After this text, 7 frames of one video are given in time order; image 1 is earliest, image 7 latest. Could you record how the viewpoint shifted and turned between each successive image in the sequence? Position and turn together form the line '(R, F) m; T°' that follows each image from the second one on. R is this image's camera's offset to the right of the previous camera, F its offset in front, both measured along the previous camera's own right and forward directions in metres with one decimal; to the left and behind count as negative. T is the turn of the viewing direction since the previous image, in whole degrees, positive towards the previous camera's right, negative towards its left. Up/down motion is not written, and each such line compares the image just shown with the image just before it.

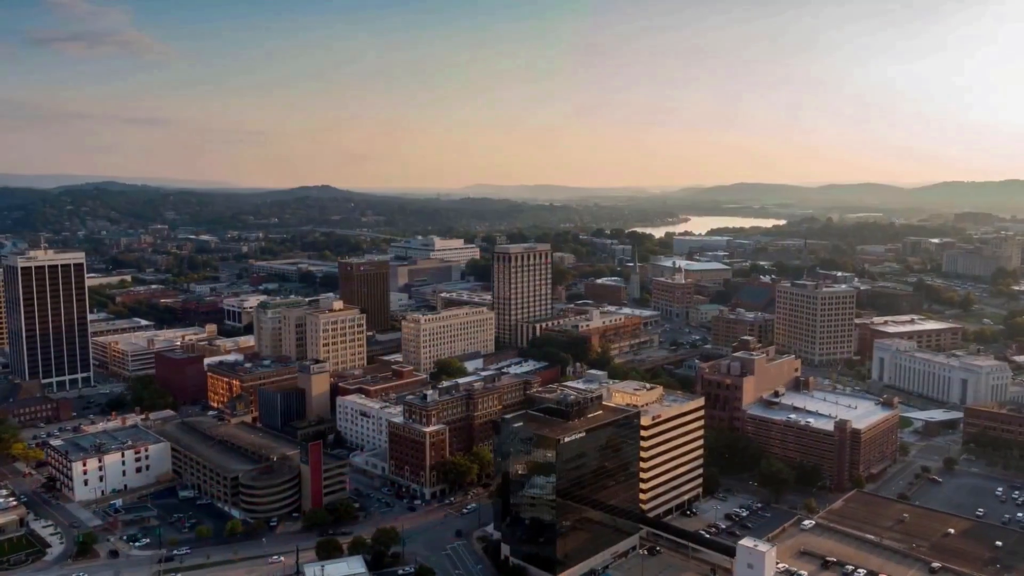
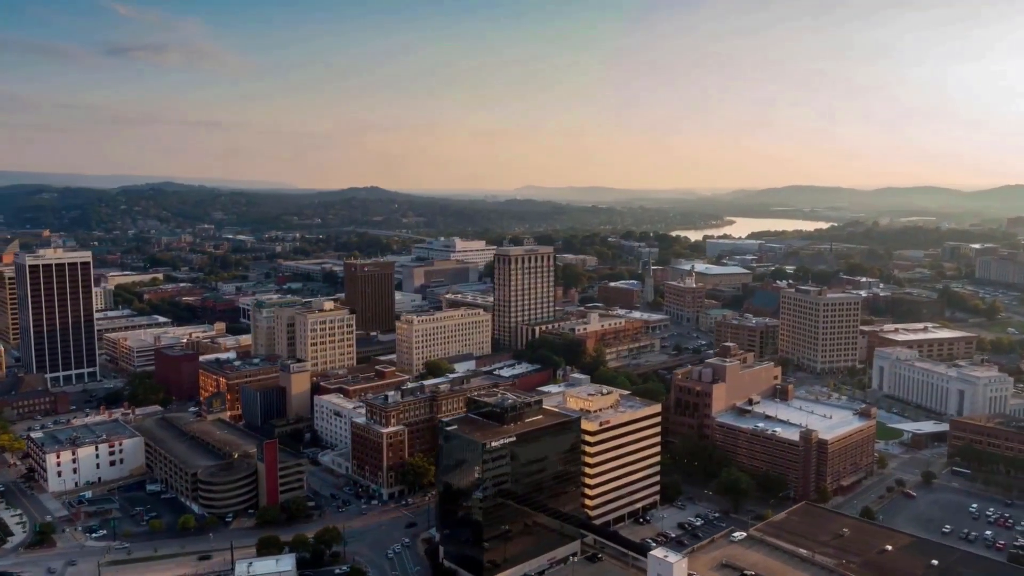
(+4.4, +0.2) m; -4°
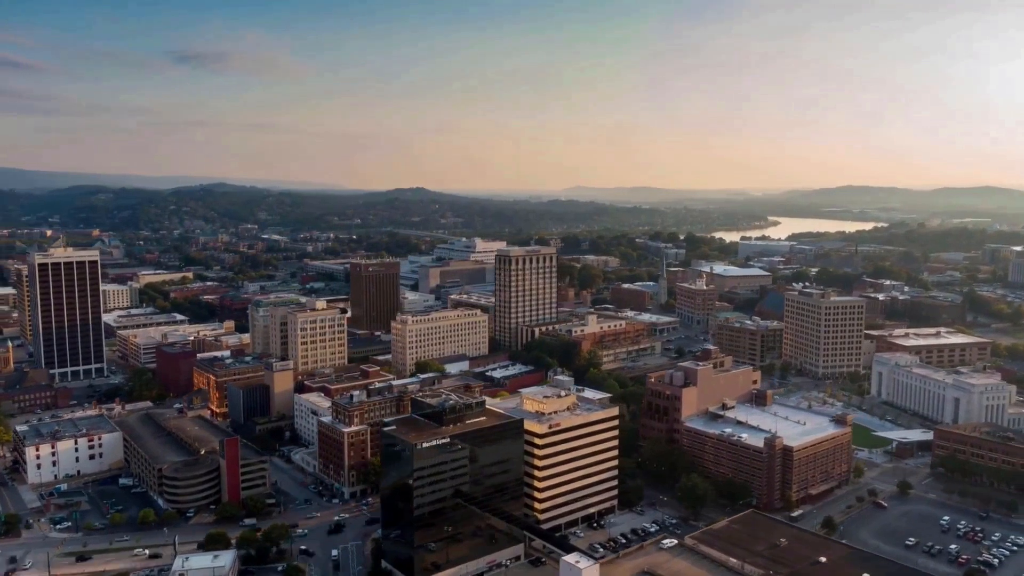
(+4.2, +0.2) m; -3°
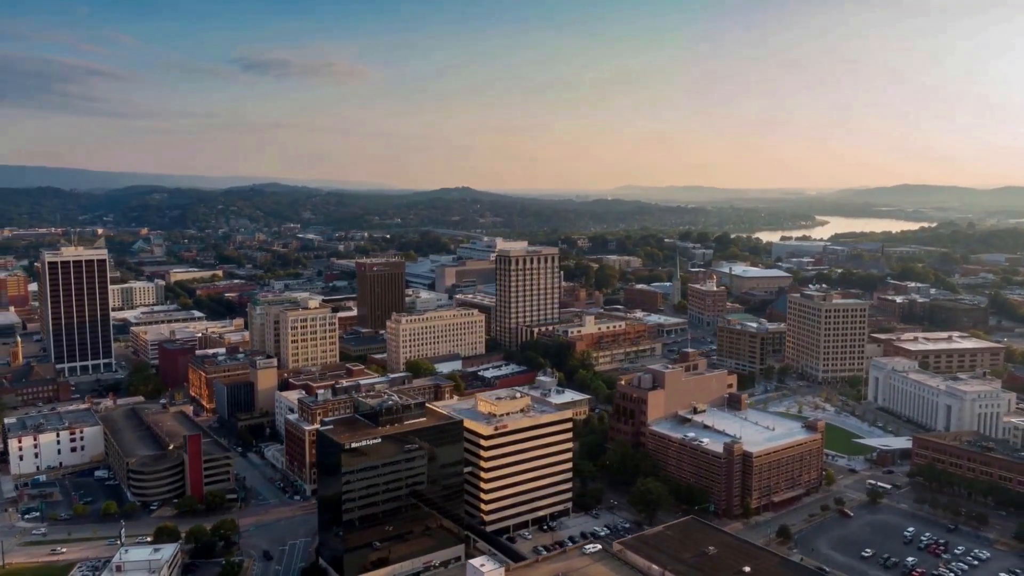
(+4.3, +0.3) m; -4°
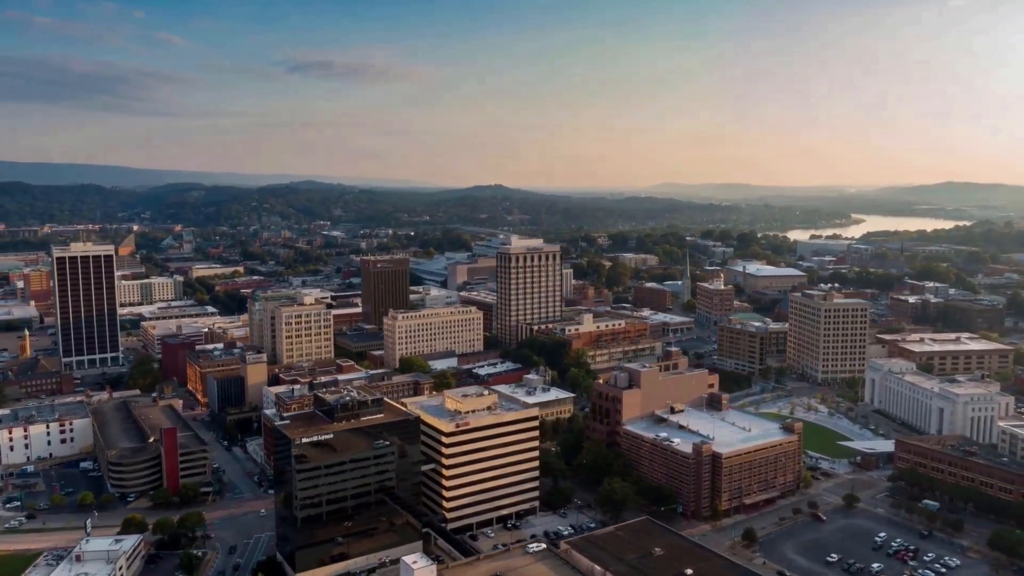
(+3.1, +0.2) m; -3°
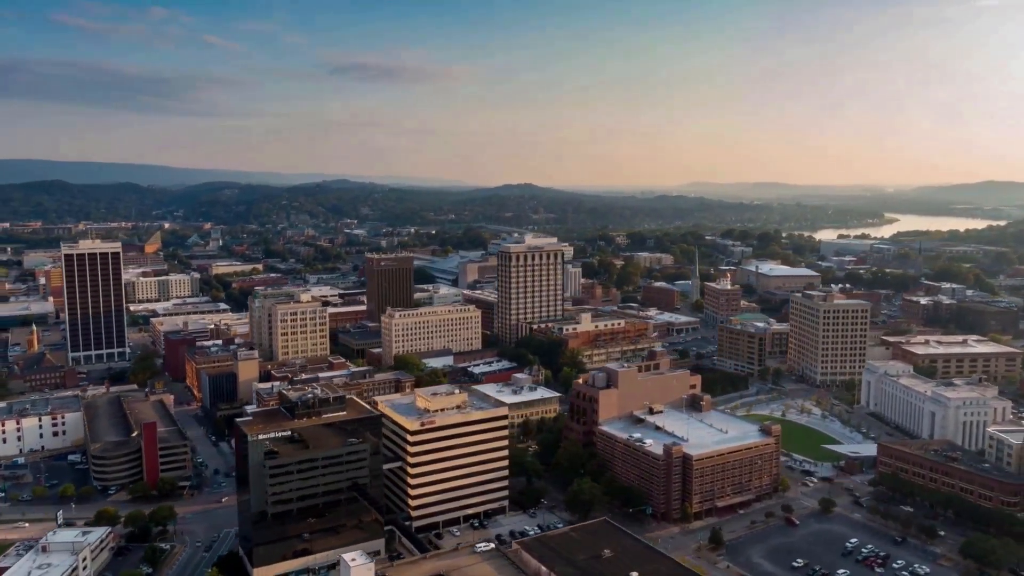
(+2.8, +0.2) m; -2°
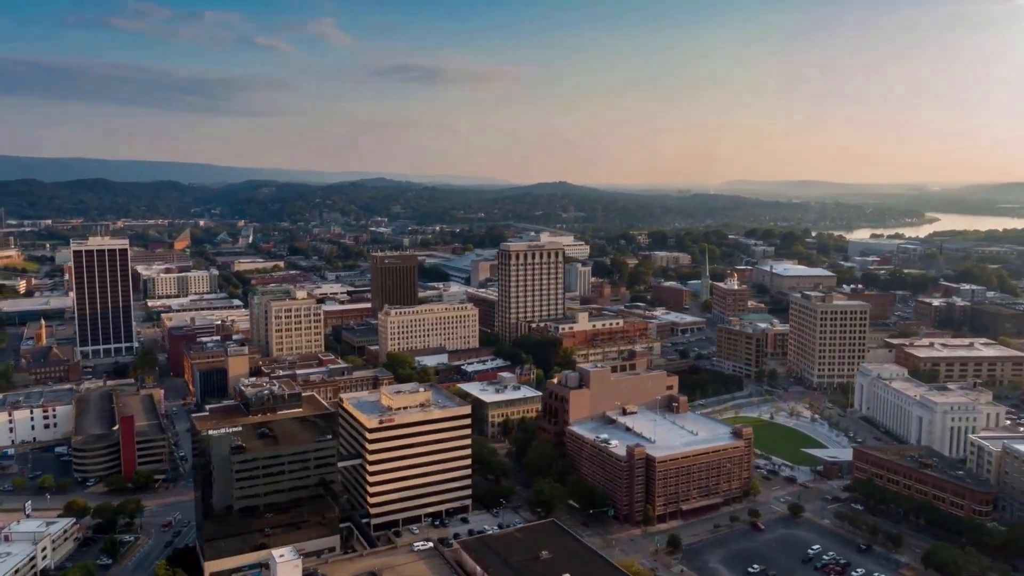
(+3.3, +0.2) m; -3°
